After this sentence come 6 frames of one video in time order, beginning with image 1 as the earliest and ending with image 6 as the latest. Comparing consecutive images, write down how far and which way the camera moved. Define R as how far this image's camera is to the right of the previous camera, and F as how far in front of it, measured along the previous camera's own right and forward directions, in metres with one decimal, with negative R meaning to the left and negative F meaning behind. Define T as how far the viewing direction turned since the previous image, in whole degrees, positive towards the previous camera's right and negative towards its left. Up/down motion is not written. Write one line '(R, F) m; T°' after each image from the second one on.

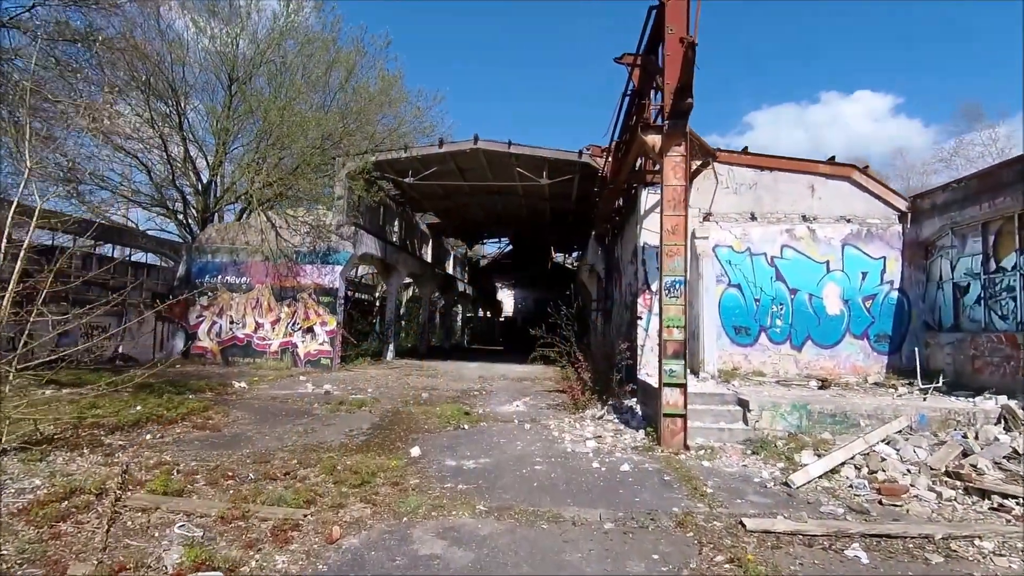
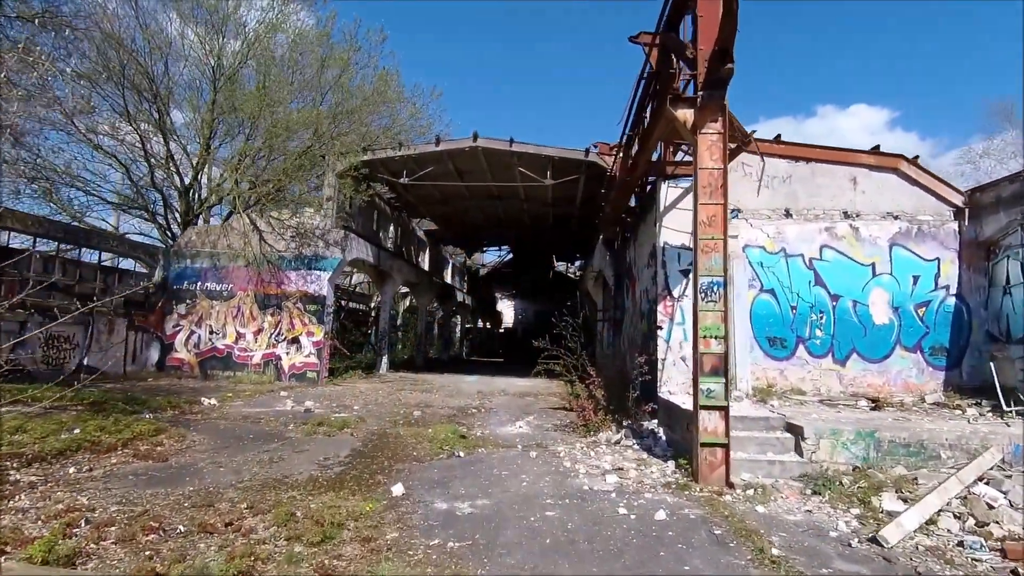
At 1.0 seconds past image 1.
(-0.1, +1.2) m; 0°
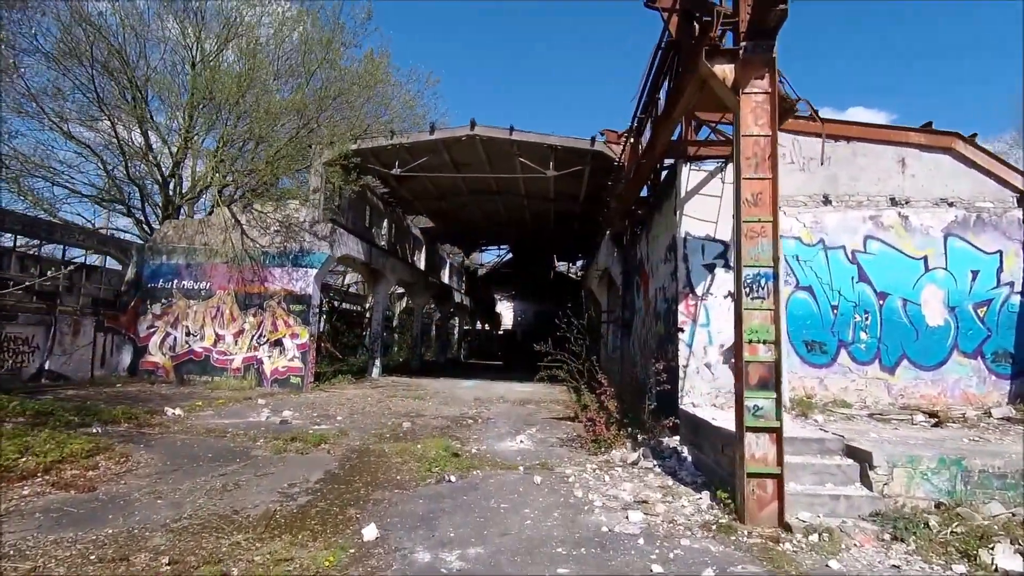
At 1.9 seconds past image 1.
(0.0, +1.1) m; 0°
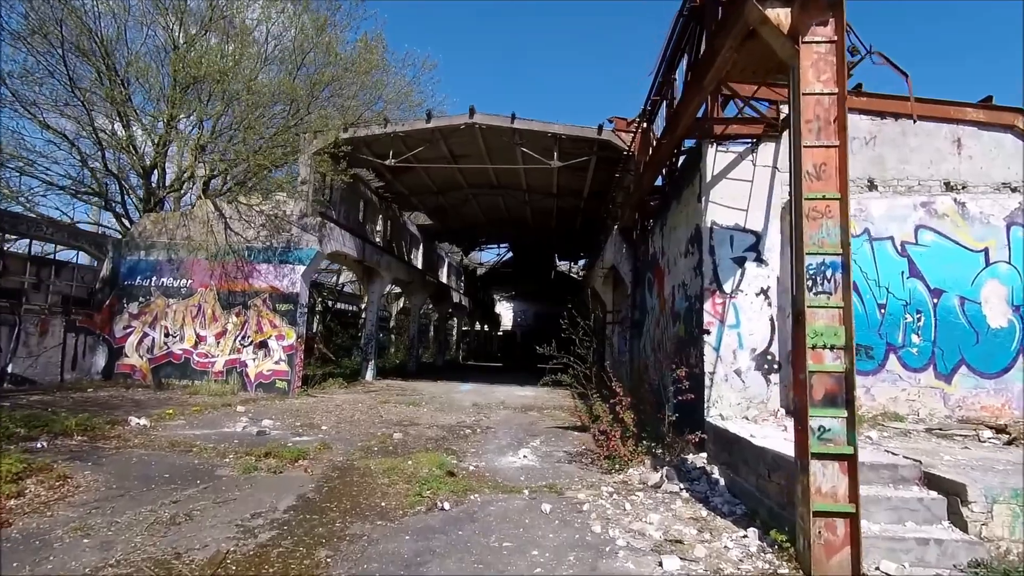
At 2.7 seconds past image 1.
(-0.1, +0.9) m; 0°
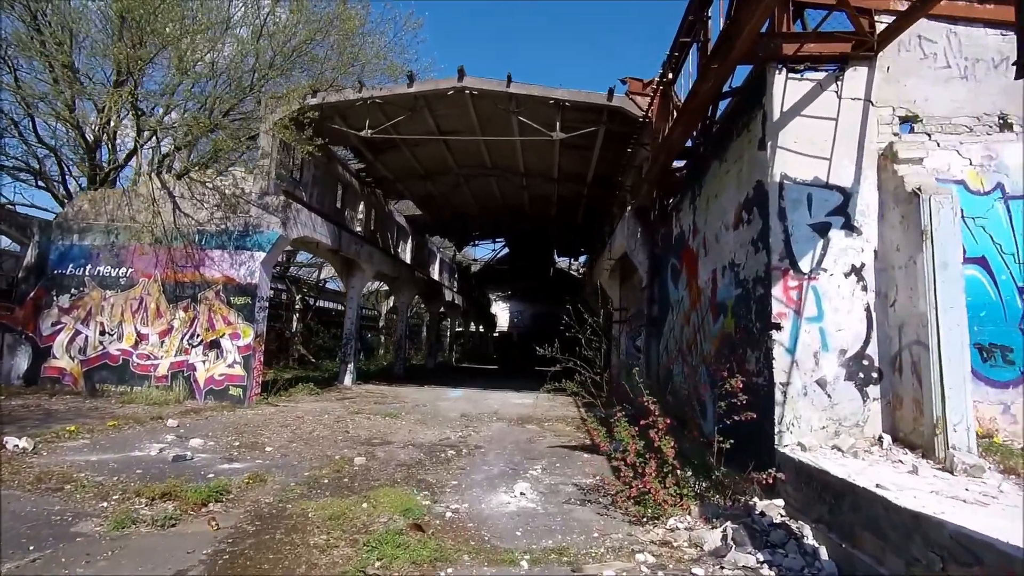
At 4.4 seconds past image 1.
(0.0, +1.9) m; 0°
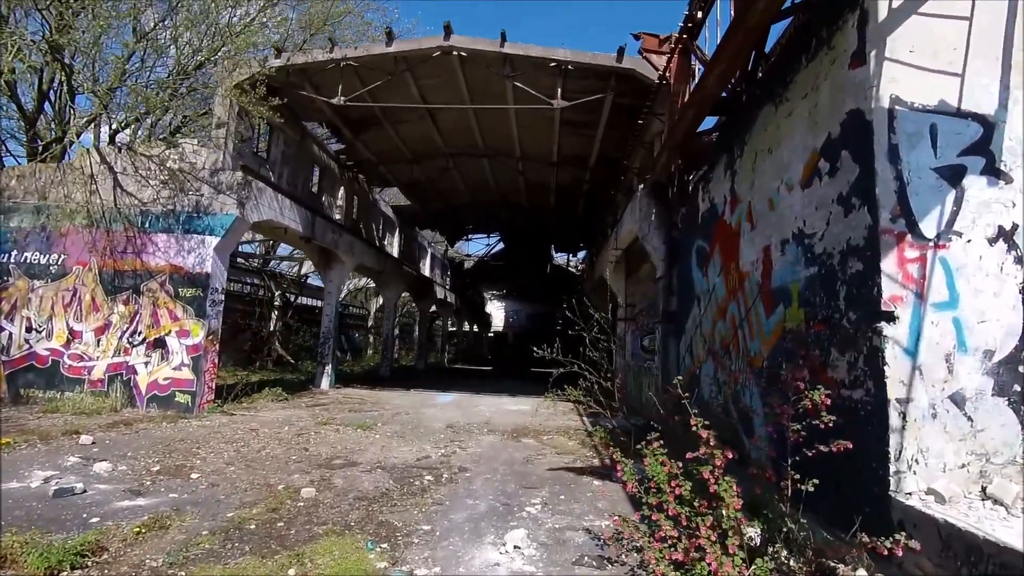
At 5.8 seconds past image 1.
(0.0, +1.5) m; 0°
